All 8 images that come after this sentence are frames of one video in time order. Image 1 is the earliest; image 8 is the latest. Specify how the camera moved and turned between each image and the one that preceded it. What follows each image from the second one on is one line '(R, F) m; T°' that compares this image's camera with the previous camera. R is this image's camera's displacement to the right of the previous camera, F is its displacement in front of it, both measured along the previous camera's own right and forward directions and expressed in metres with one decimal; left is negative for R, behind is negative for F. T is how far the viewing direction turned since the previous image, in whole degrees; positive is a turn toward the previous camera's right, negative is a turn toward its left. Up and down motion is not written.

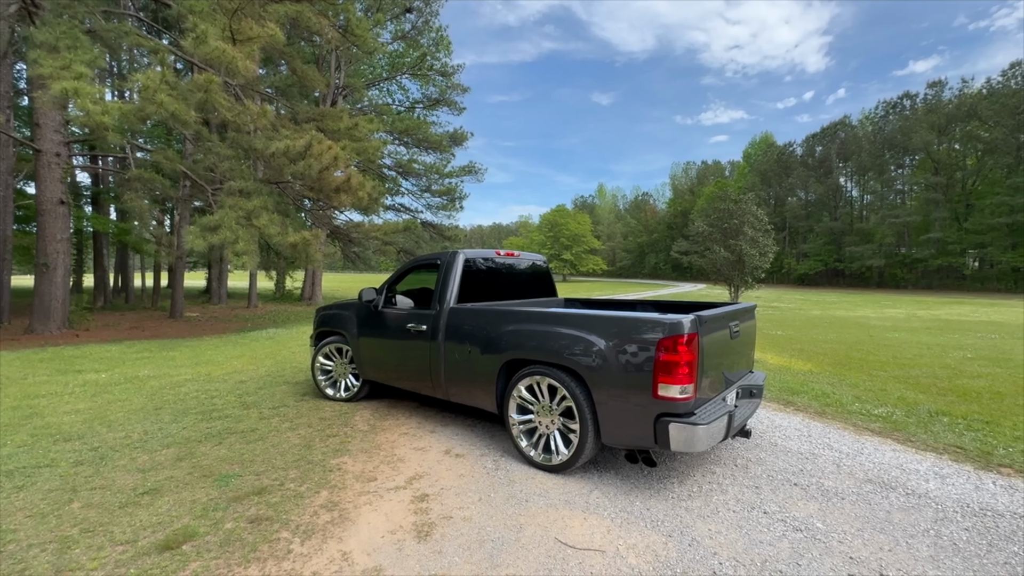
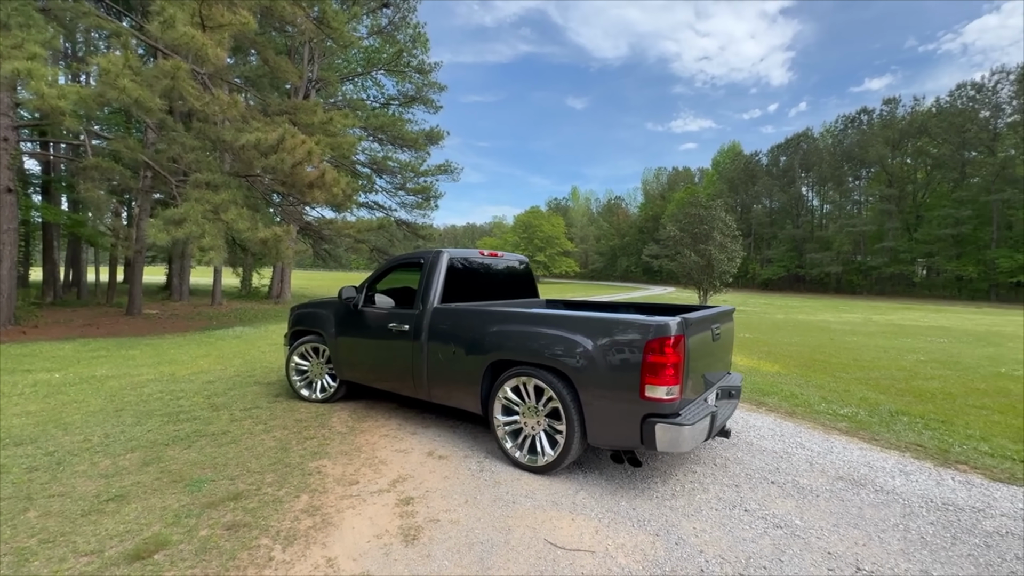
(-0.1, 0.0) m; +3°
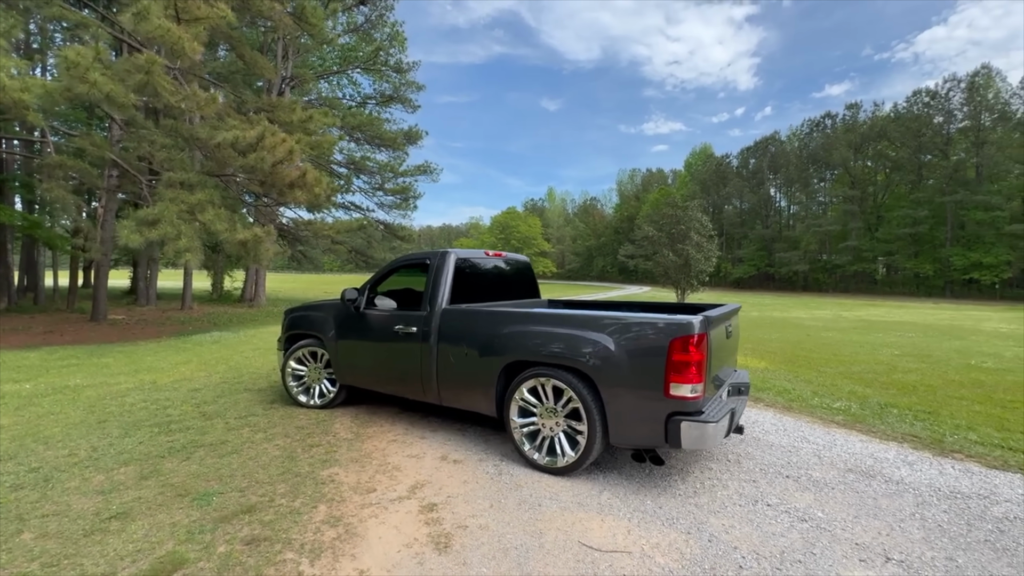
(-0.3, 0.0) m; +3°
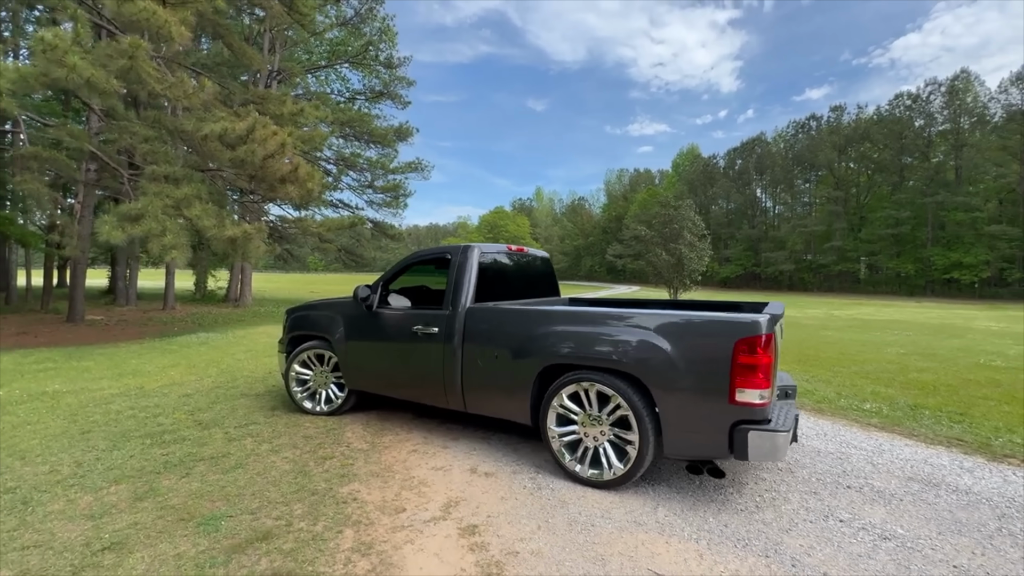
(-0.3, +0.3) m; +2°
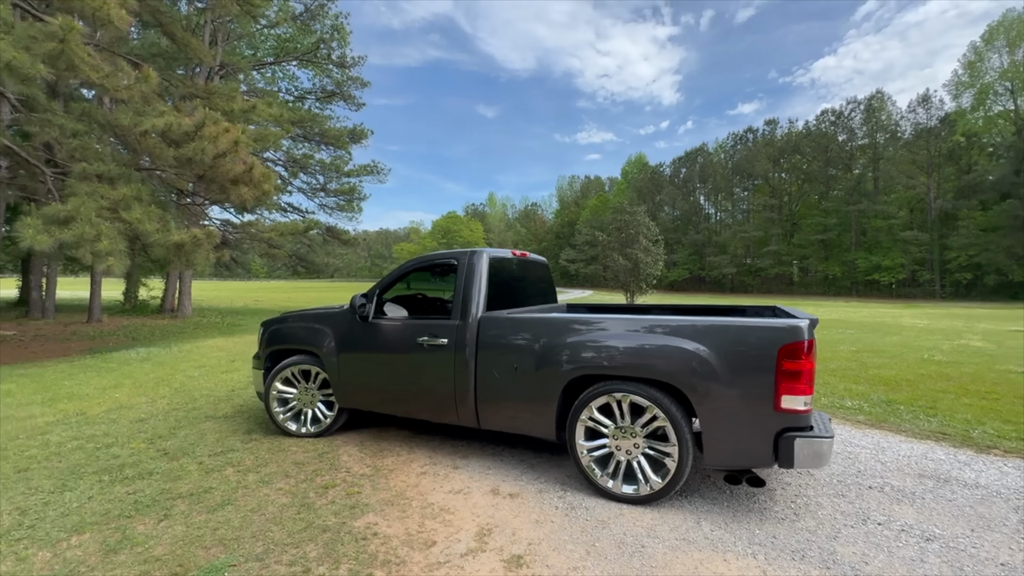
(-0.5, +0.2) m; +6°
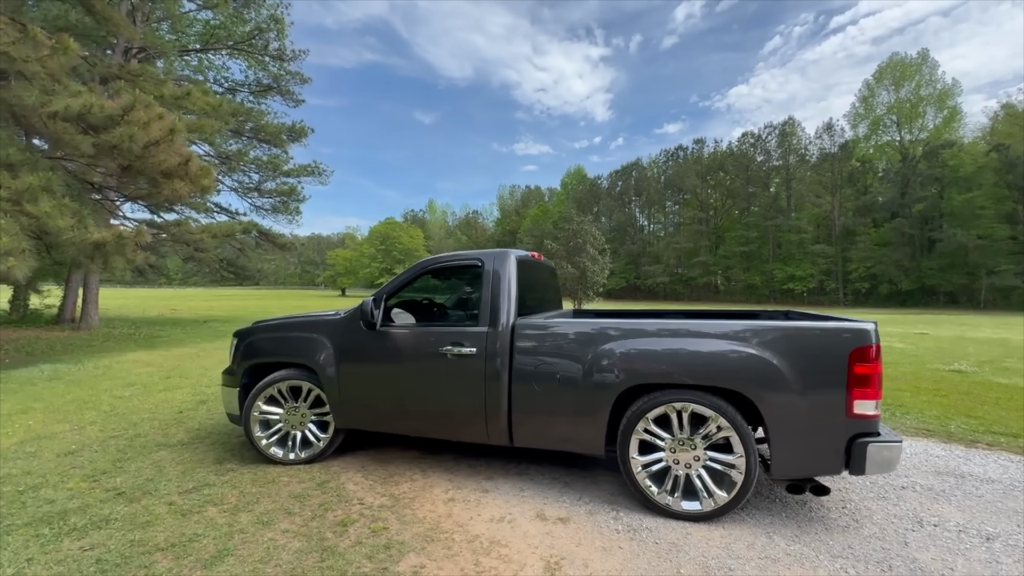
(-0.6, +0.3) m; +8°
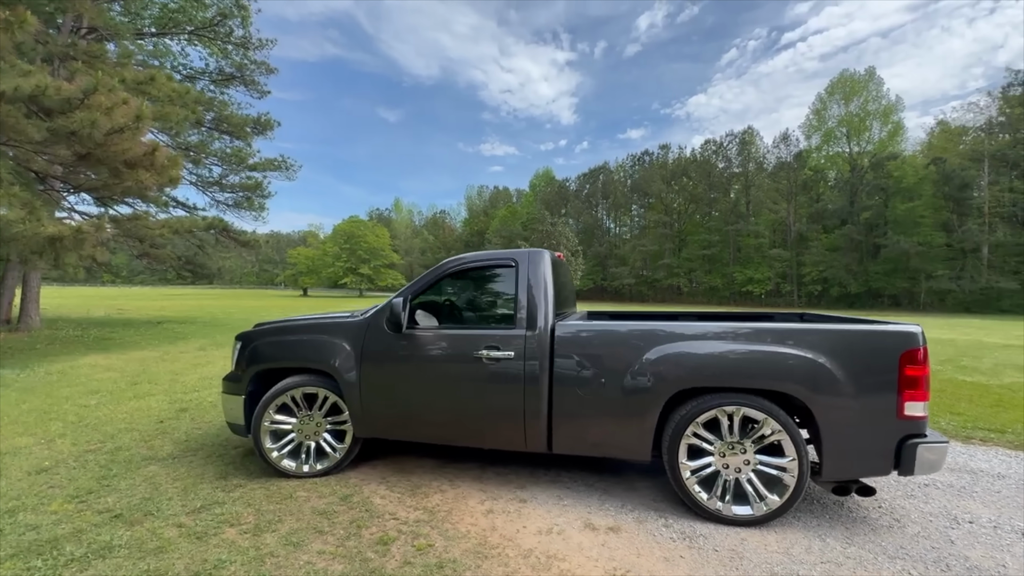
(-0.5, +0.1) m; +4°
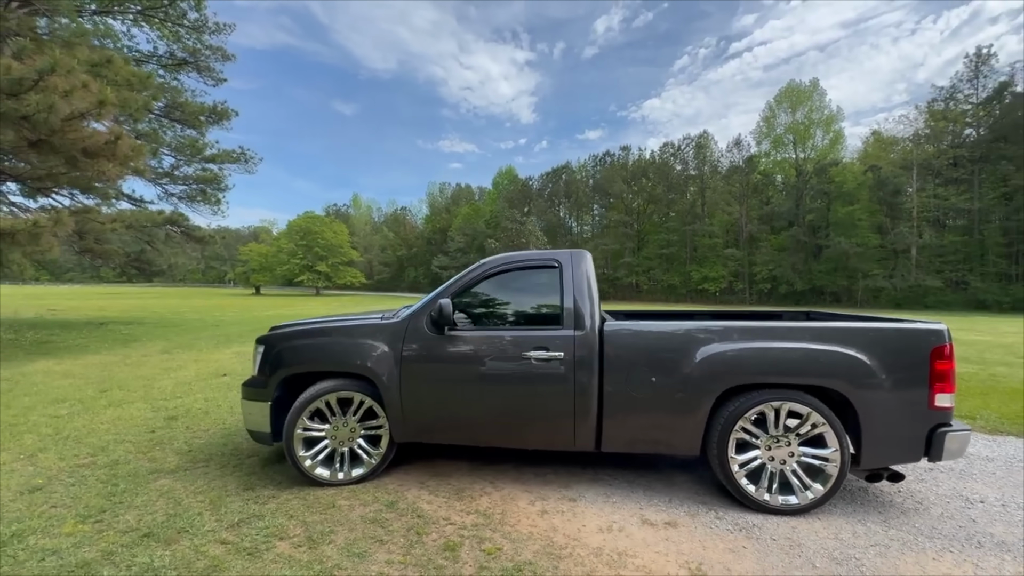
(-0.6, 0.0) m; +5°
